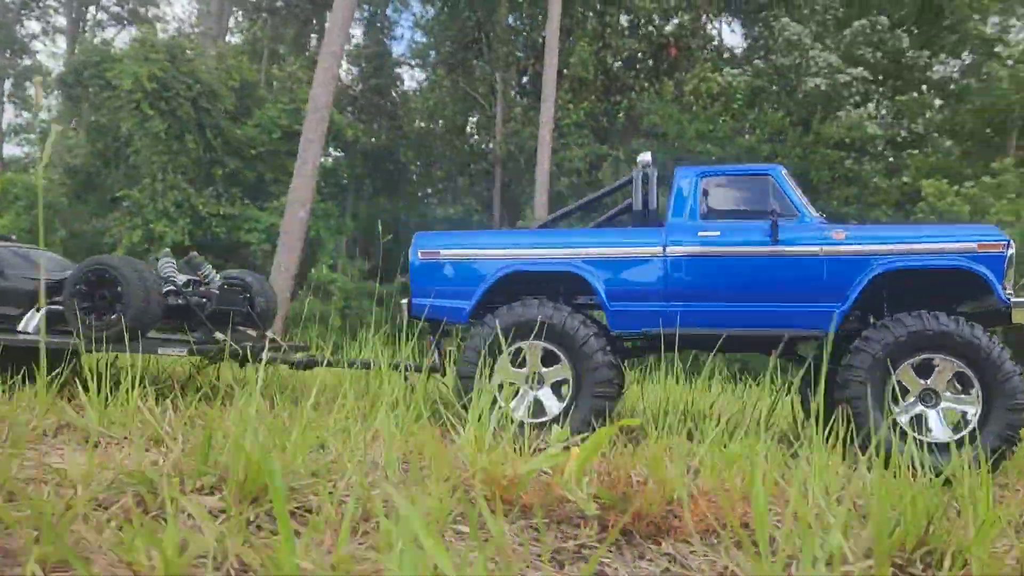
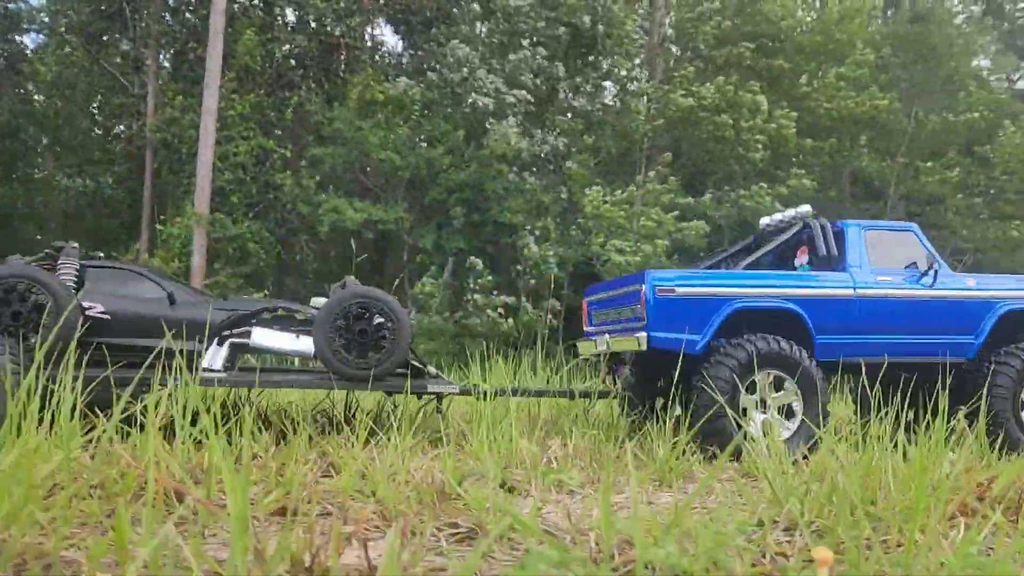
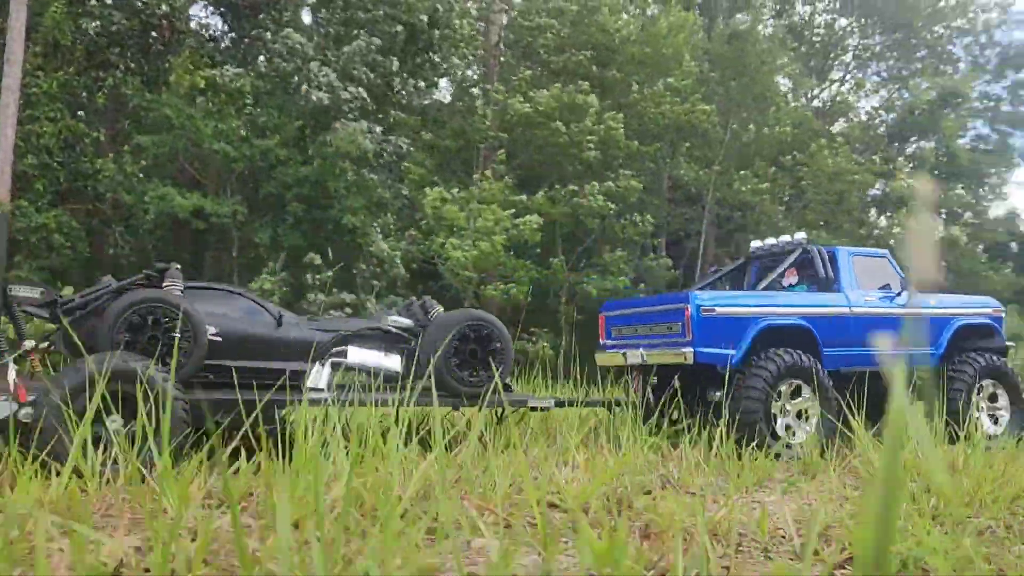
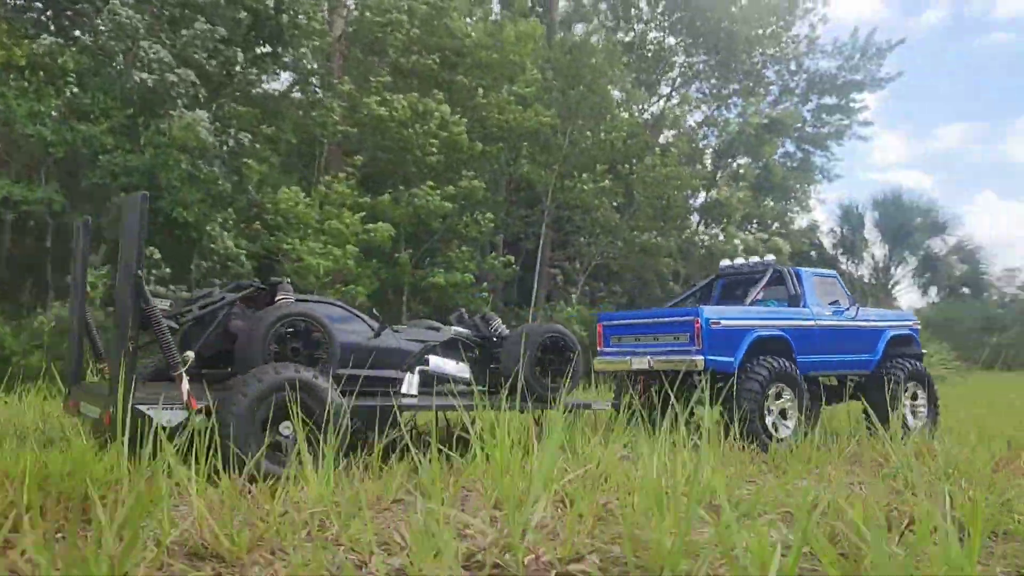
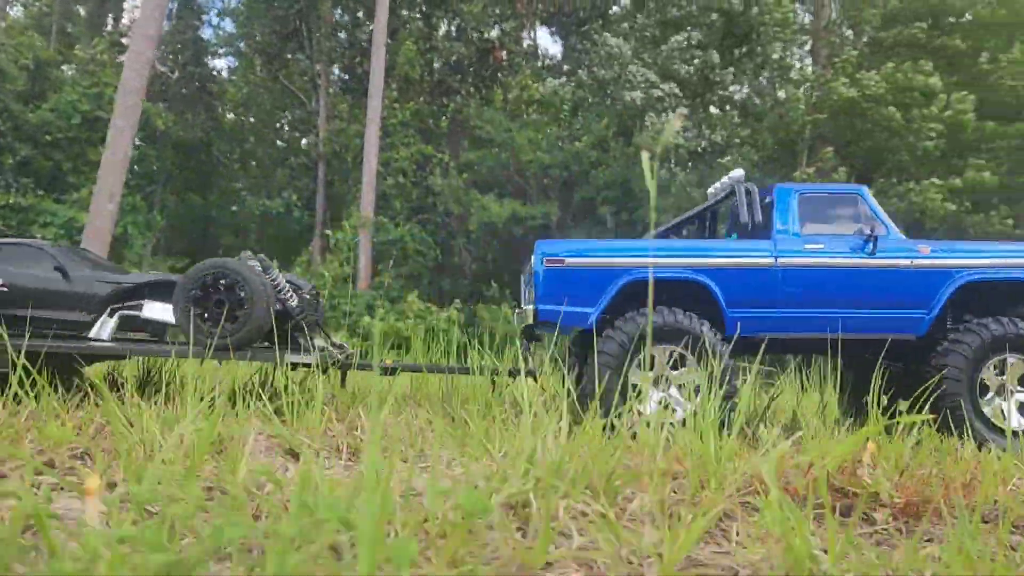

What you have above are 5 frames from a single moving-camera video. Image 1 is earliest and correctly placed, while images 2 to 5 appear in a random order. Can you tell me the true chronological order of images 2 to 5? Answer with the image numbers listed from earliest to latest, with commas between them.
5, 2, 3, 4
